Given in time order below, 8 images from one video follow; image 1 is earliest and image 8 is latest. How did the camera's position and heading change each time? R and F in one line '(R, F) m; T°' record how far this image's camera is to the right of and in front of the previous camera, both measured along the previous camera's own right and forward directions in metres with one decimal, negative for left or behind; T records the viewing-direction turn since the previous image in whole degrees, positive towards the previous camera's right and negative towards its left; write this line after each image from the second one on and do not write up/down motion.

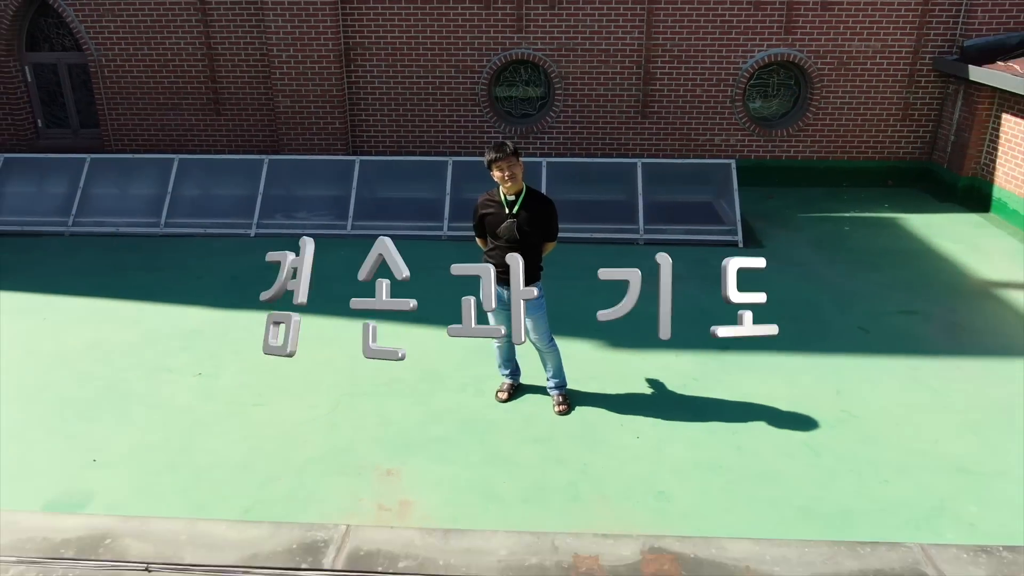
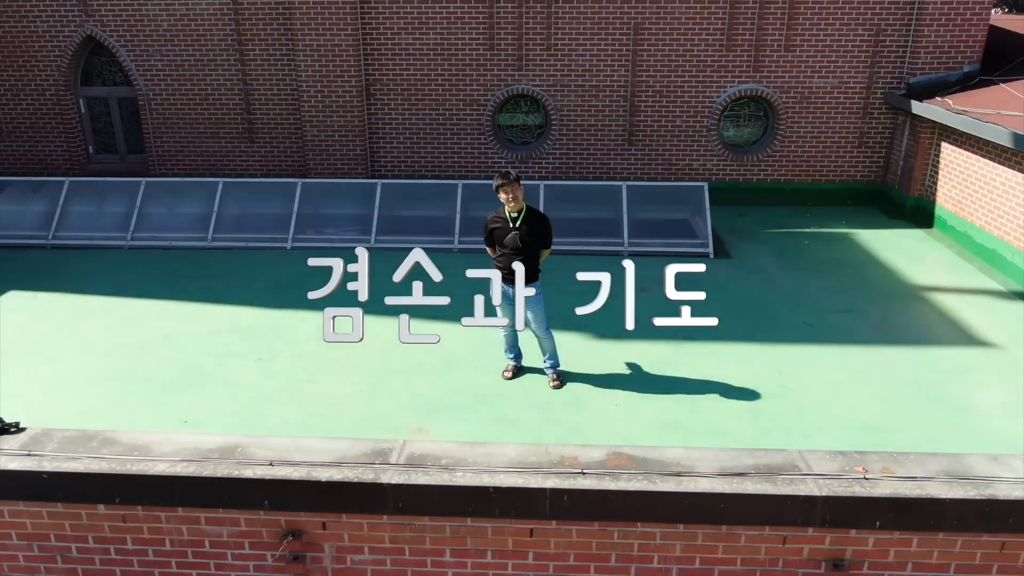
(0.0, -1.2) m; 0°
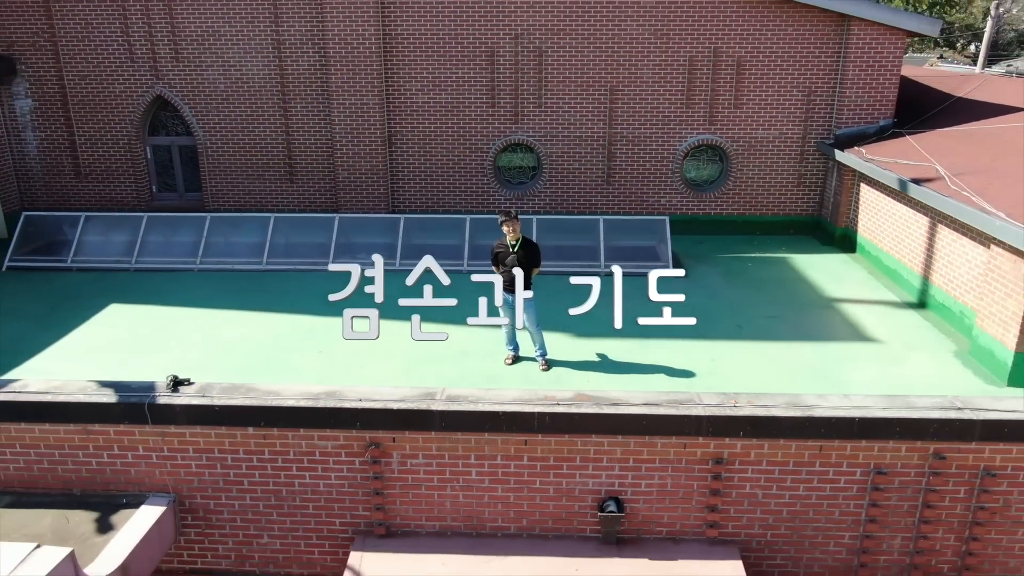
(0.0, -2.1) m; 0°
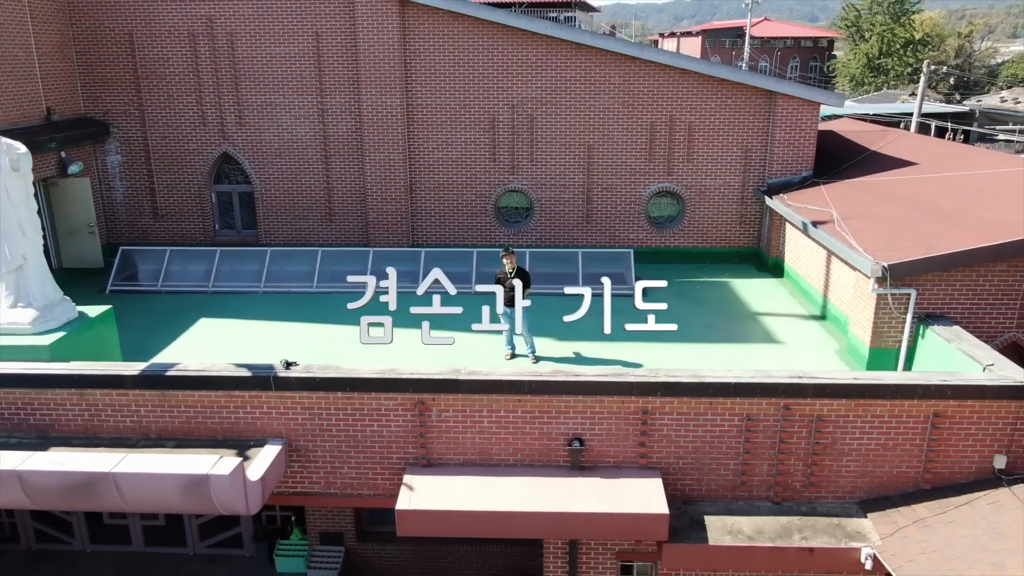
(0.0, -3.1) m; 0°
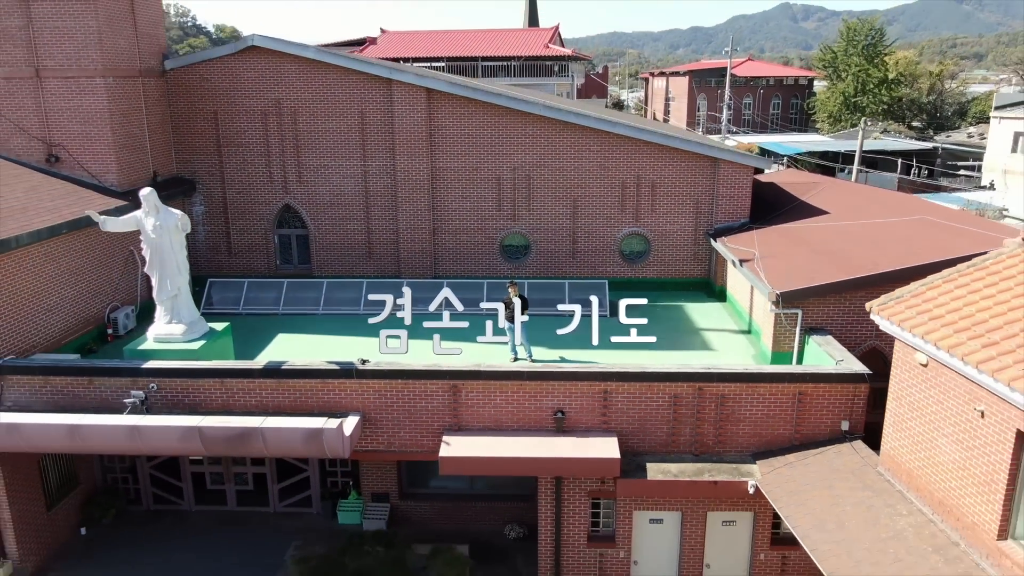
(-0.1, -4.3) m; 0°
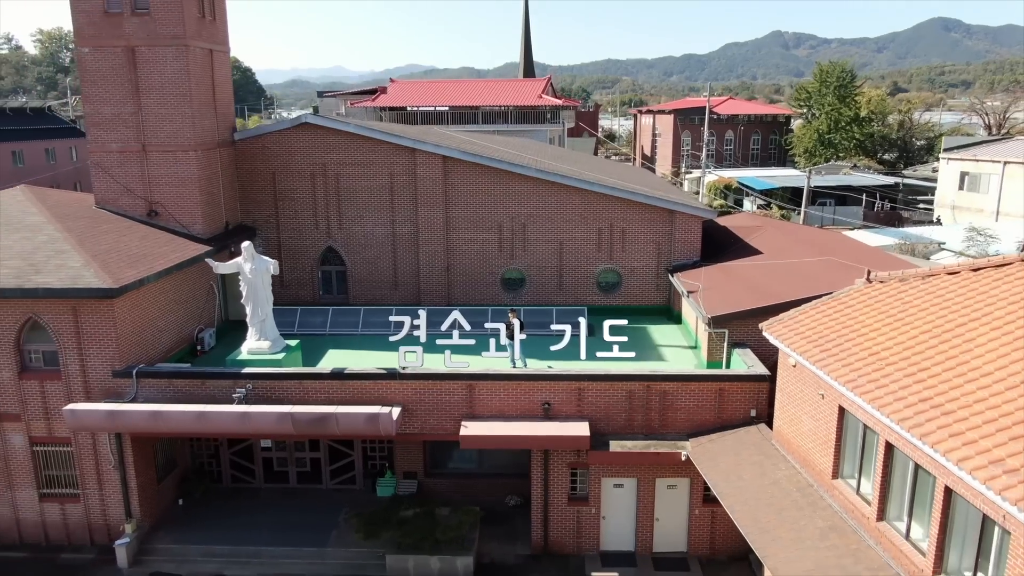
(-0.1, -5.0) m; 0°
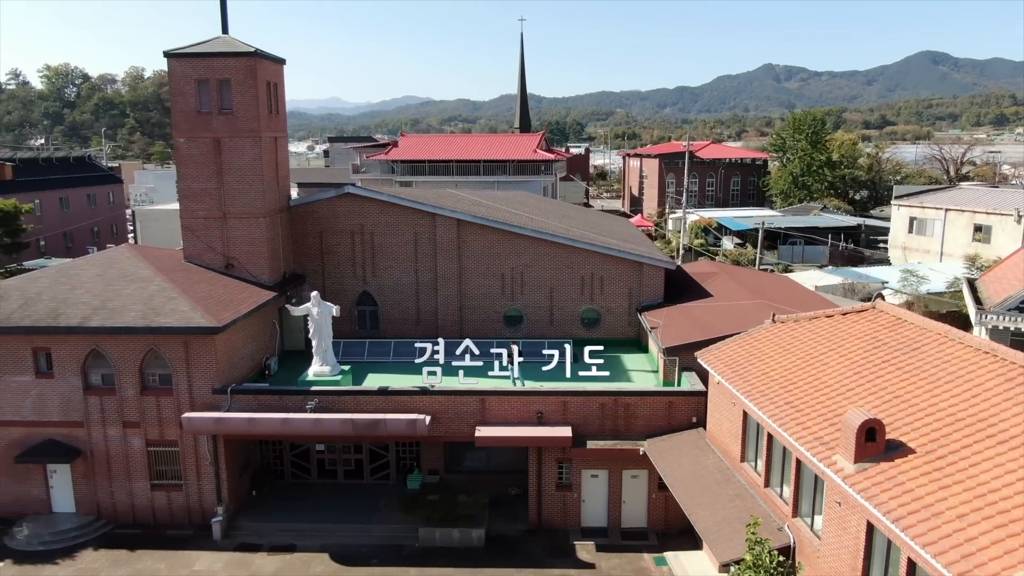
(-0.2, -6.1) m; 0°
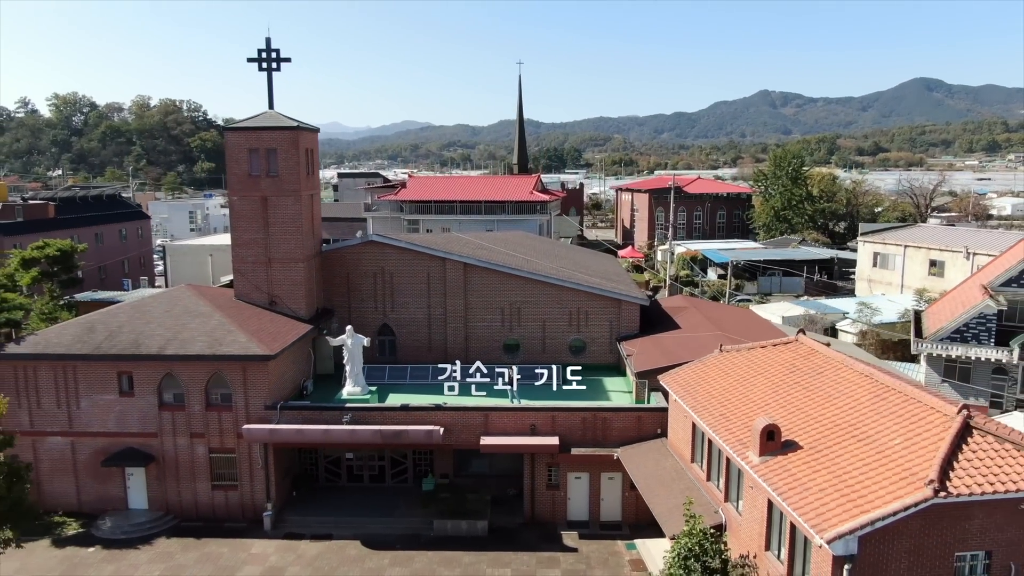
(0.0, -5.5) m; 0°
